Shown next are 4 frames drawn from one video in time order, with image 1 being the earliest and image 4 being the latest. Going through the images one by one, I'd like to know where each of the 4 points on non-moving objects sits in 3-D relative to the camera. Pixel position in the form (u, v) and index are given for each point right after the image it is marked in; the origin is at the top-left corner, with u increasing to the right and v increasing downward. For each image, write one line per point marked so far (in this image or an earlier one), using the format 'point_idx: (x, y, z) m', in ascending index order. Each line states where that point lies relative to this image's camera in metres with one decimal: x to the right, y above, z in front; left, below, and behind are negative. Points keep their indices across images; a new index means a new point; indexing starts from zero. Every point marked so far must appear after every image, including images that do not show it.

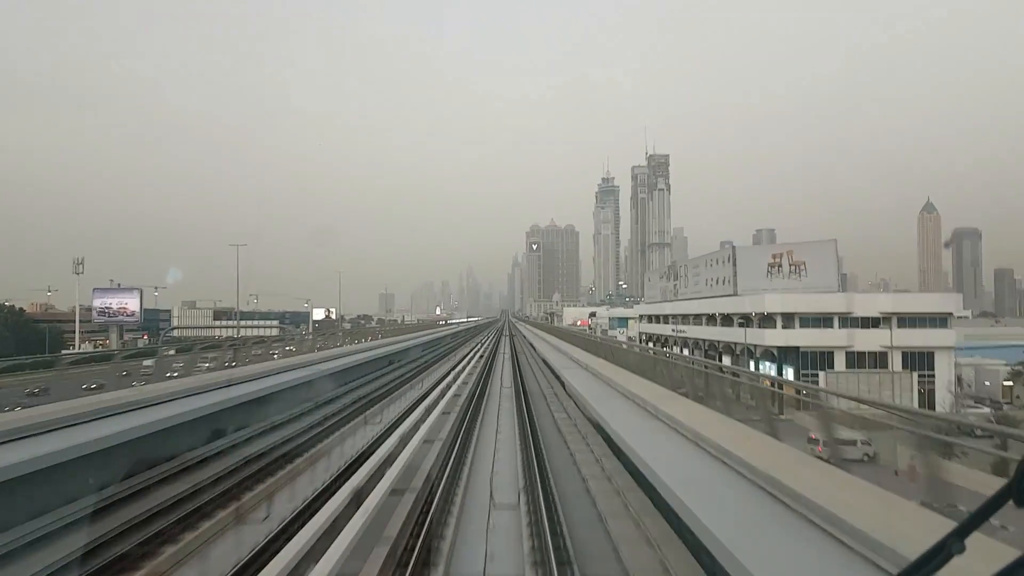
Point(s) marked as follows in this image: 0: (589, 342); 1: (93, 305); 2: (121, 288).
0: (+2.1, -1.4, +15.1) m
1: (-5.9, -0.2, +7.9) m
2: (-5.6, 0.0, +8.1) m
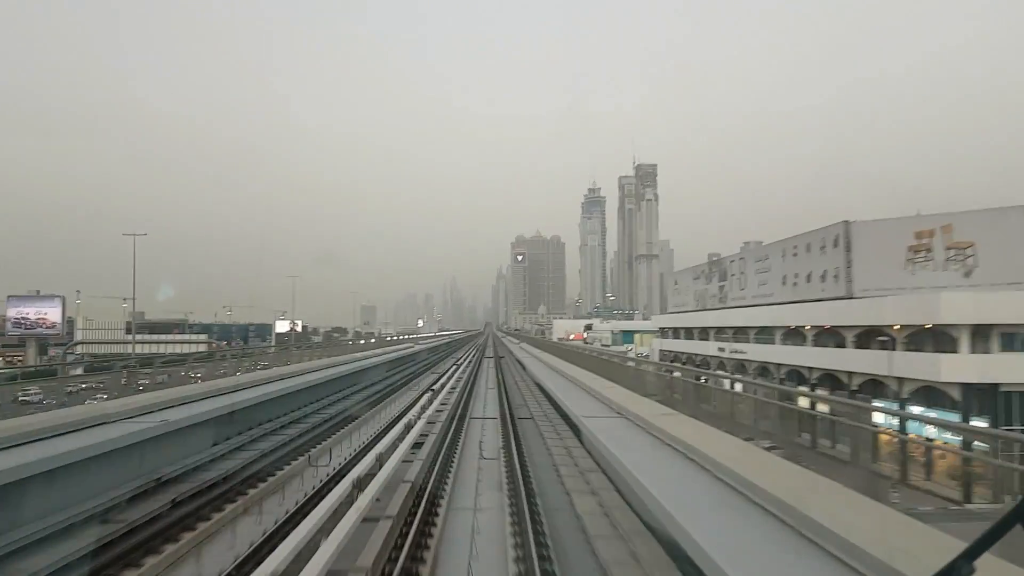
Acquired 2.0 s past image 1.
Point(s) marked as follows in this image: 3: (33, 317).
0: (+1.7, -1.7, +14.2) m
1: (-6.0, -0.3, +6.8) m
2: (-5.8, -0.1, +7.0) m
3: (-5.8, -0.3, +7.0) m
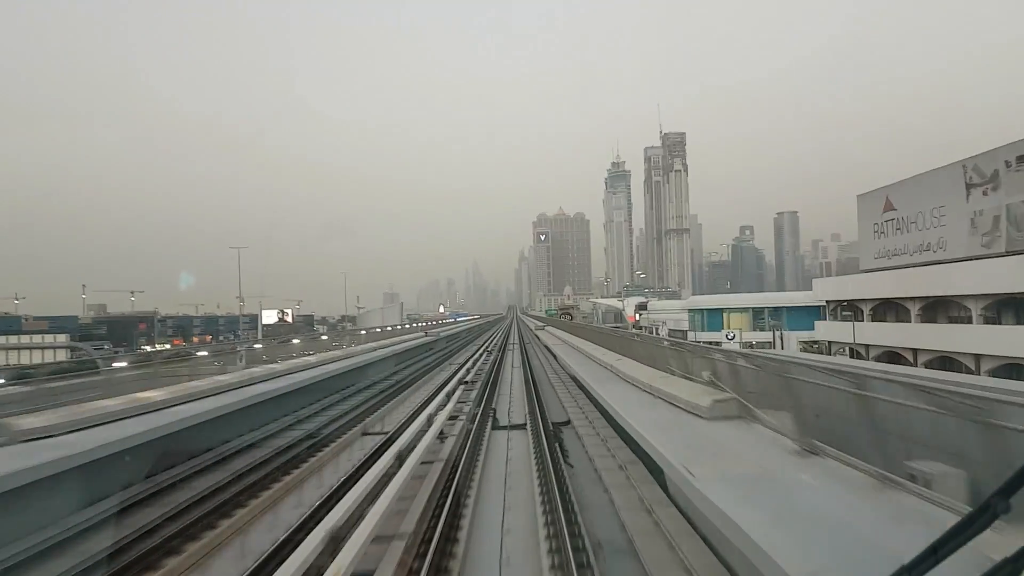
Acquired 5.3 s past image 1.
0: (+2.3, -1.2, +12.6) m
1: (-5.8, -0.2, +5.5) m
2: (-5.5, 0.0, +5.6) m
3: (-5.5, -0.2, +5.6) m
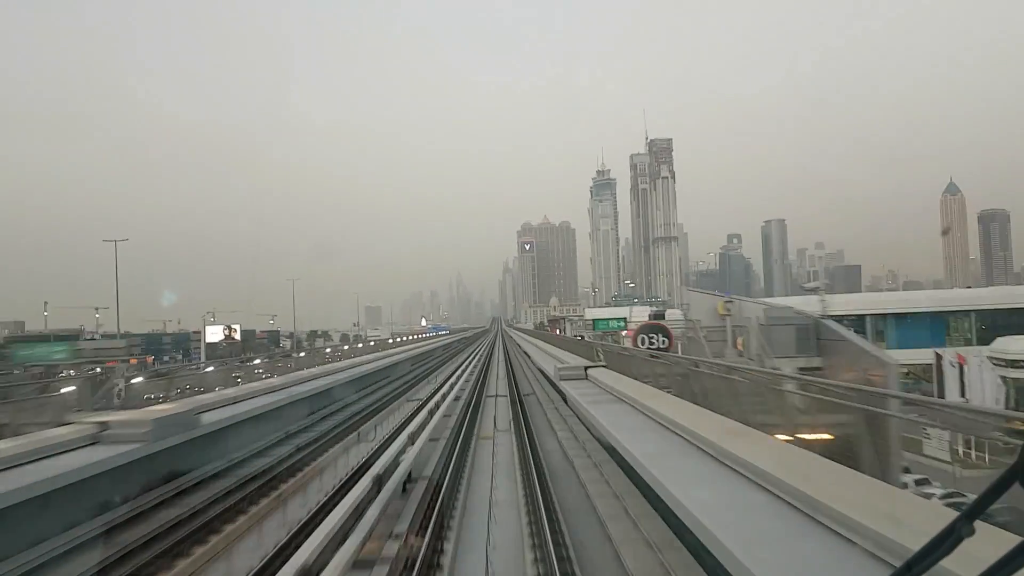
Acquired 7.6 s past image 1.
0: (+2.0, -1.3, +11.6) m
1: (-5.9, -0.4, +4.3) m
2: (-5.6, -0.1, +4.5) m
3: (-5.7, -0.4, +4.4) m
